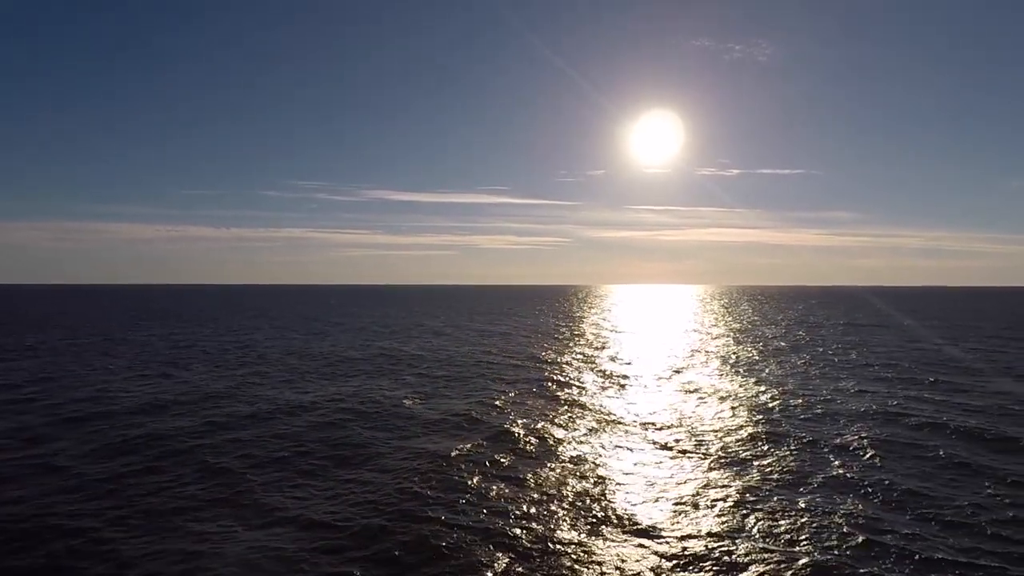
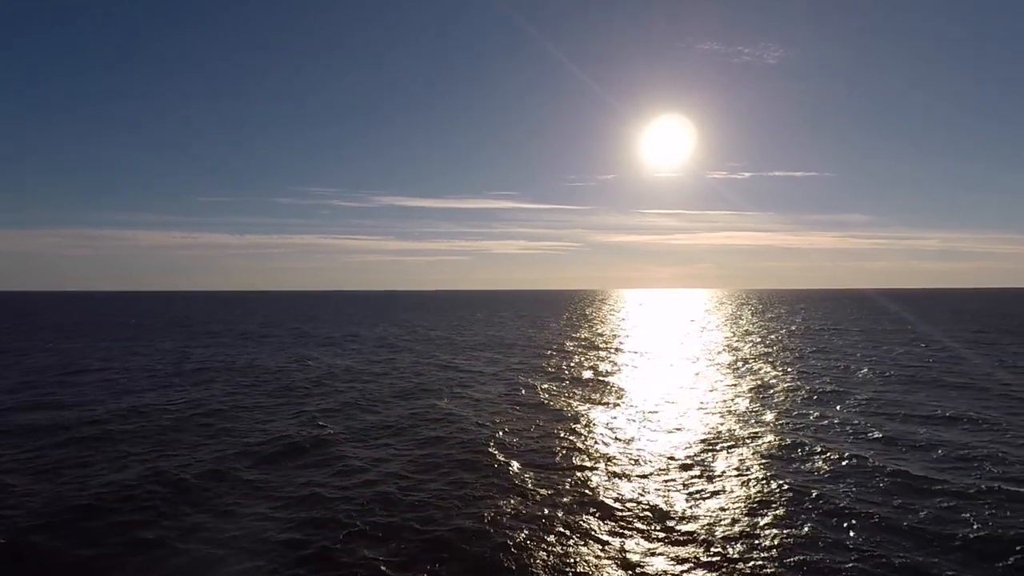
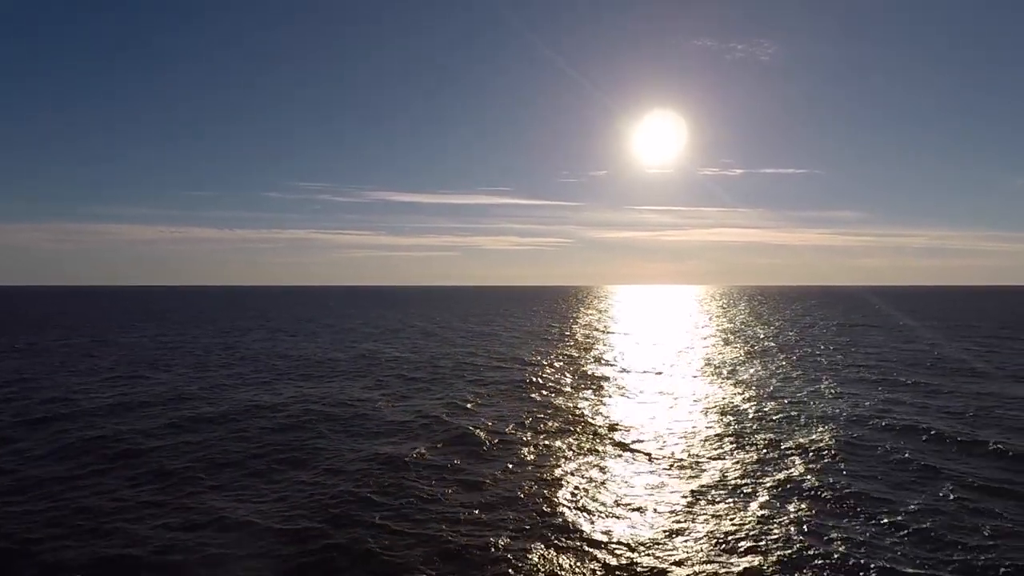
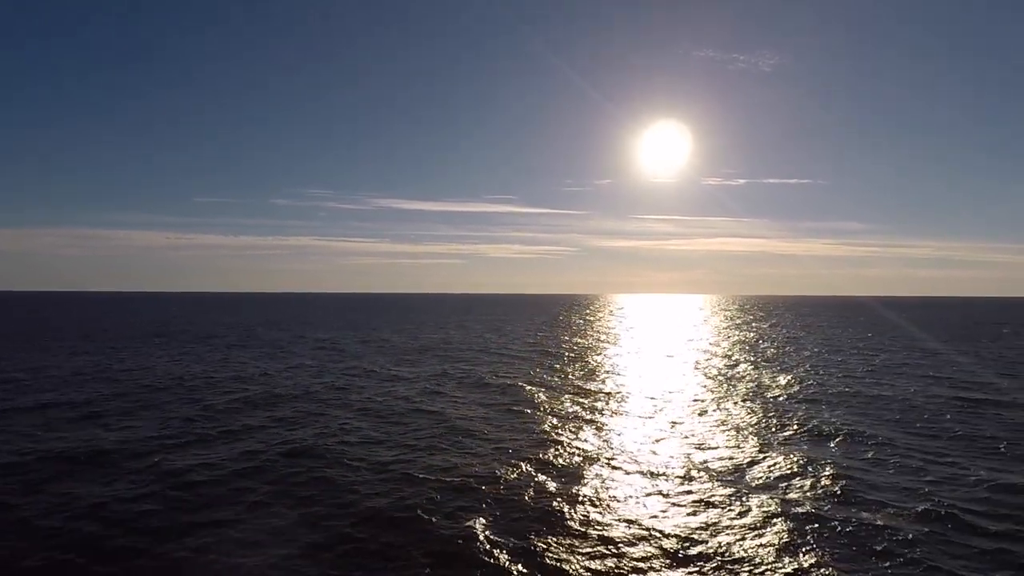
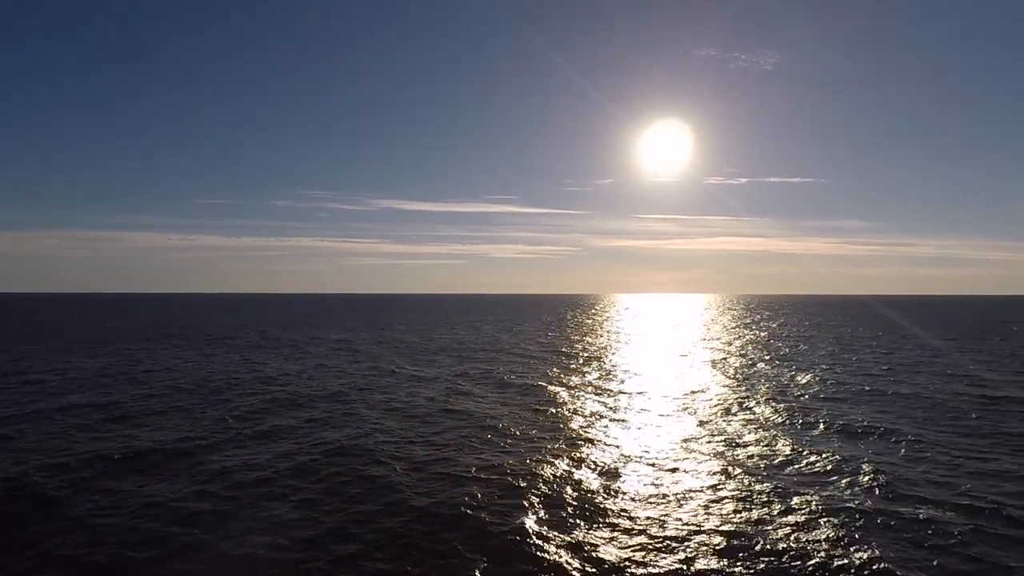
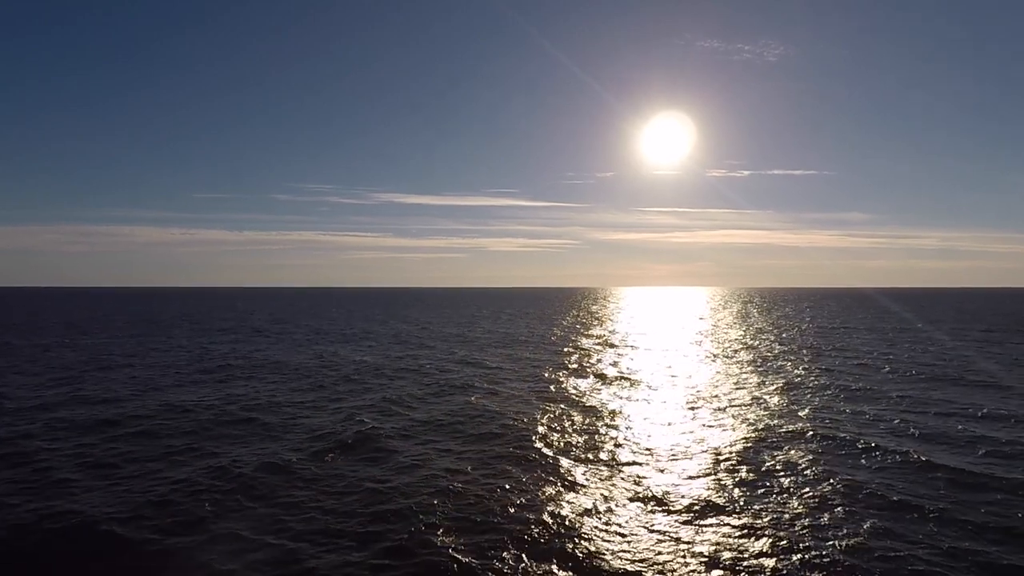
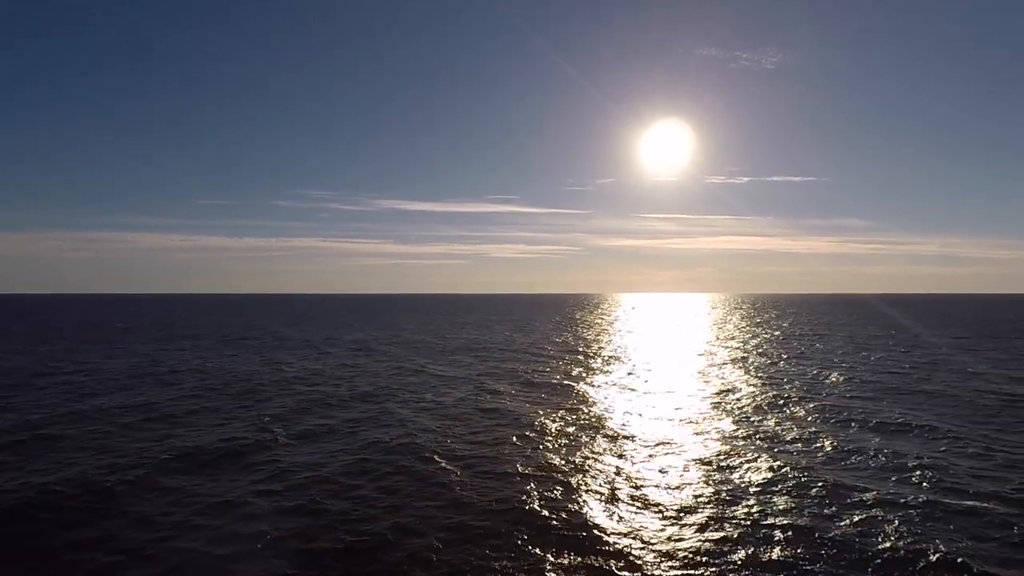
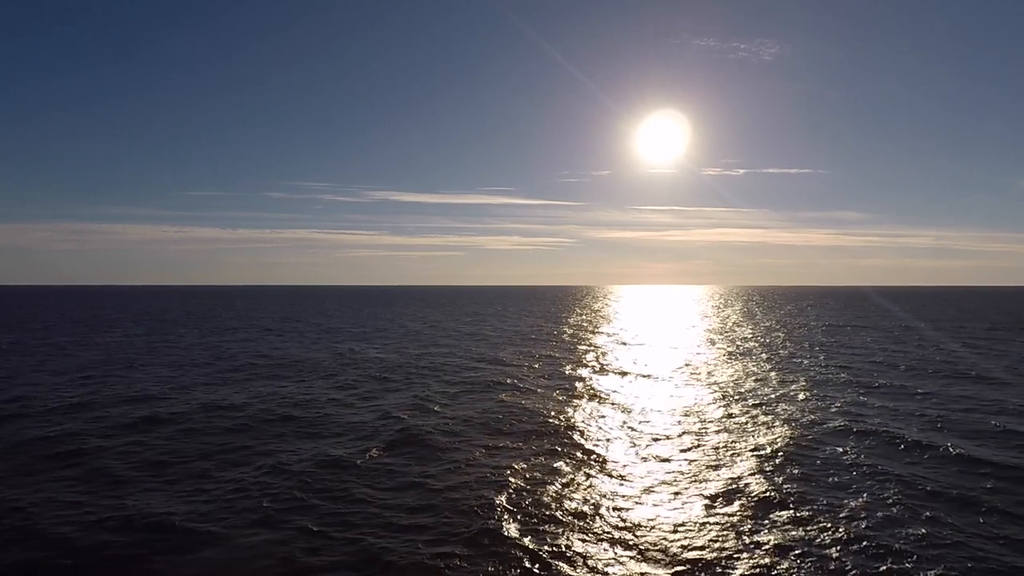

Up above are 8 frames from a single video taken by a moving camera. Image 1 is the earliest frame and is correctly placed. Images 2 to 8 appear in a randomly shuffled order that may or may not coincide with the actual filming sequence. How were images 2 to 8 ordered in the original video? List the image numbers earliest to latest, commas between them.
3, 8, 6, 2, 7, 5, 4
